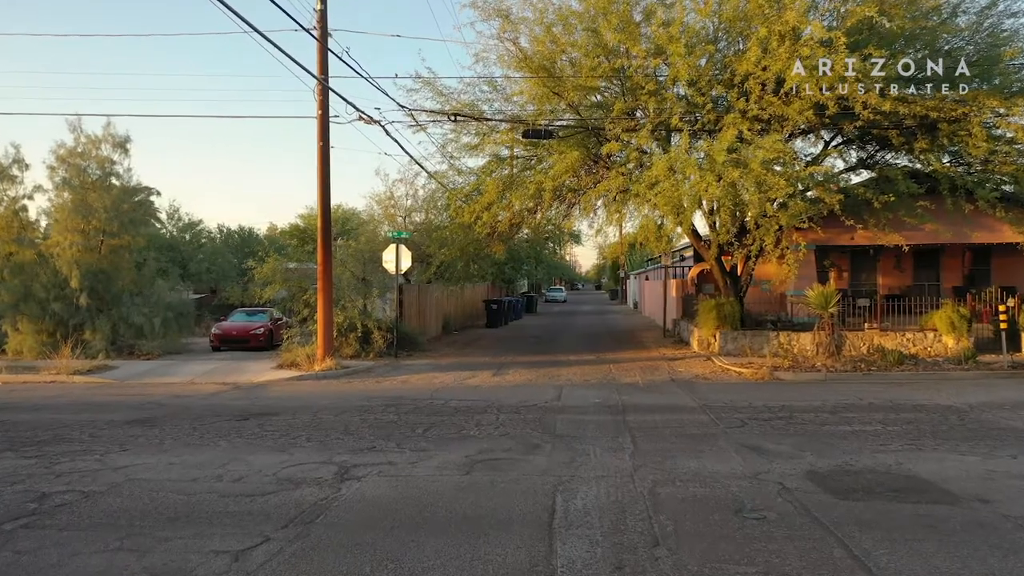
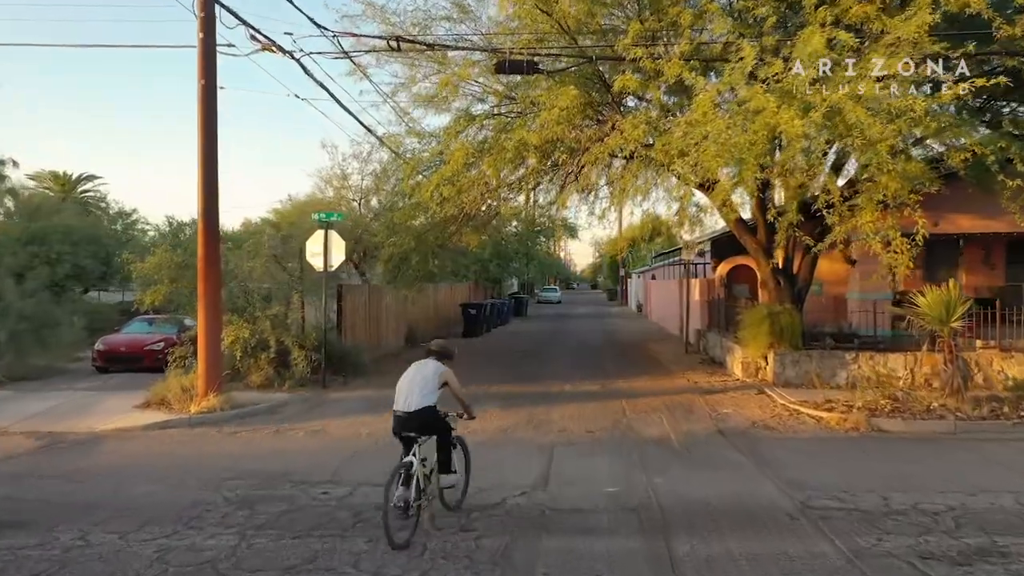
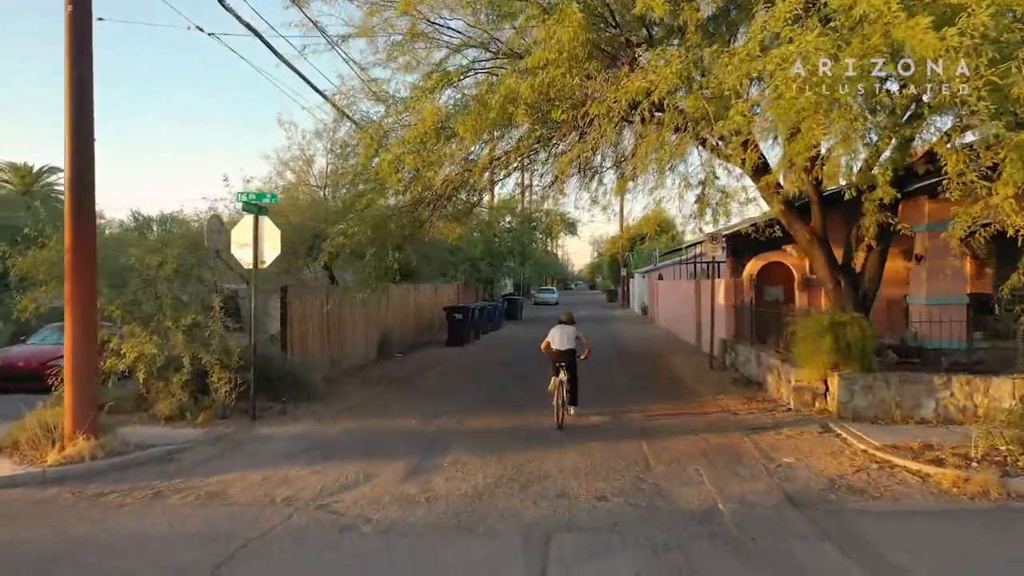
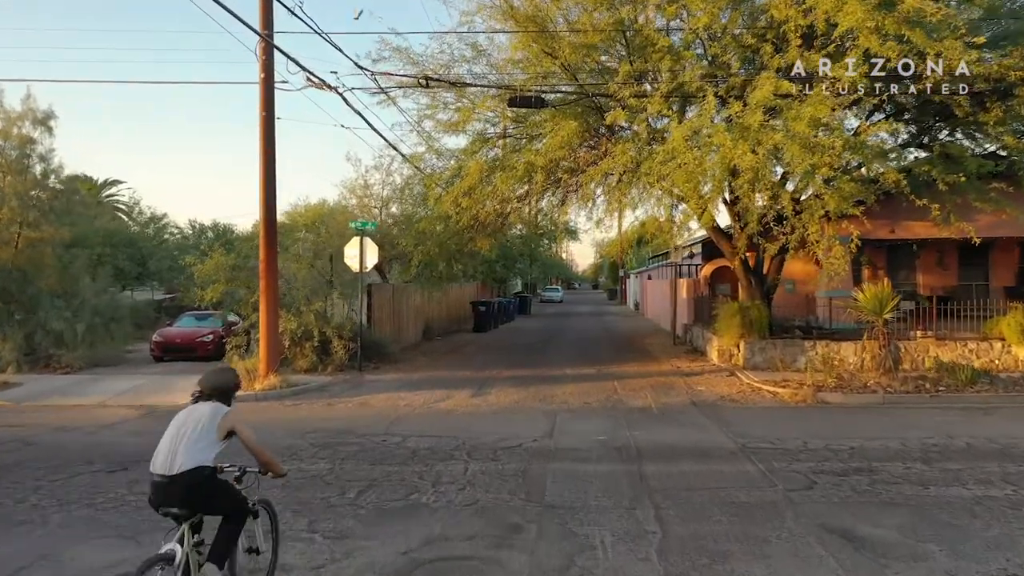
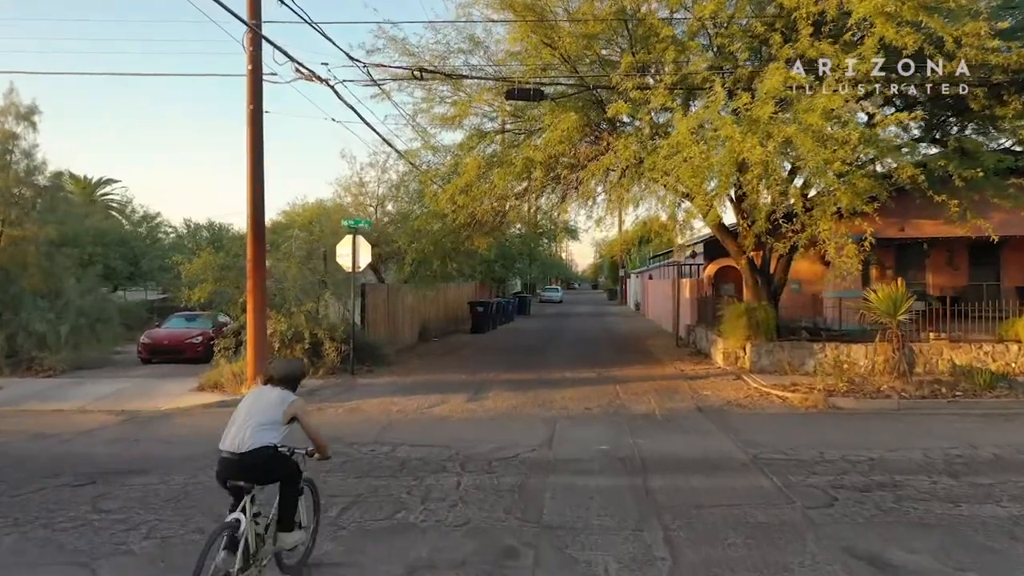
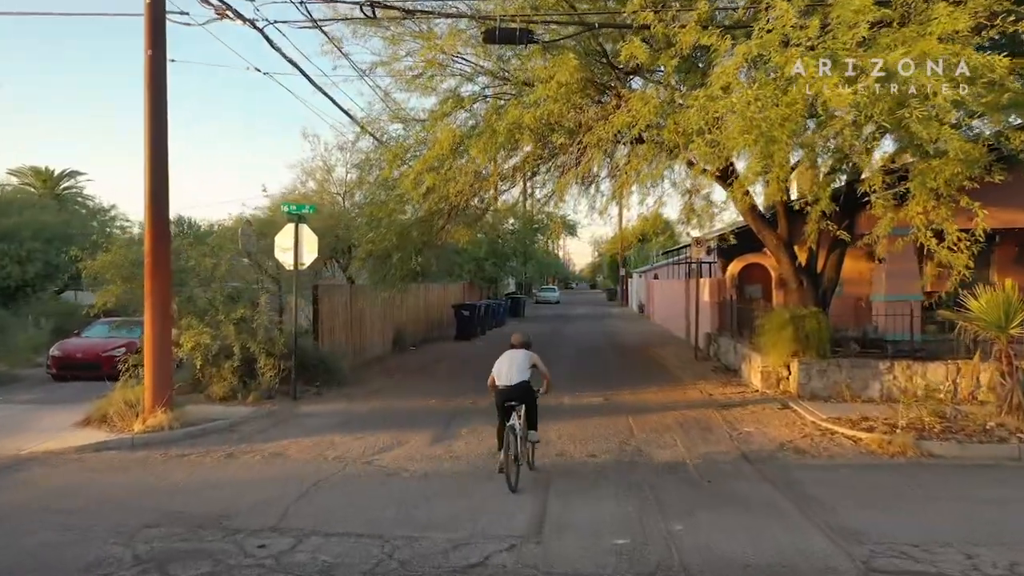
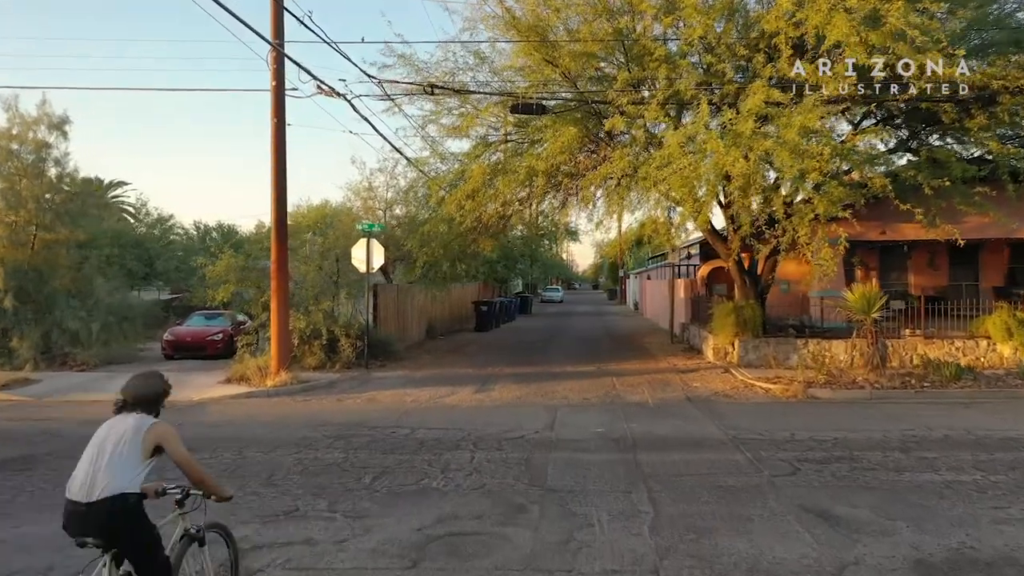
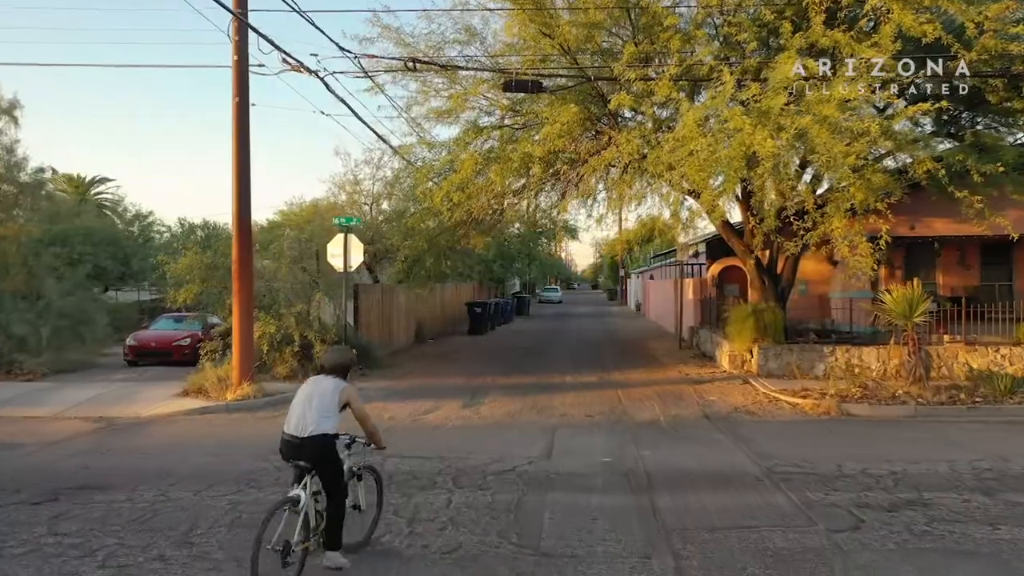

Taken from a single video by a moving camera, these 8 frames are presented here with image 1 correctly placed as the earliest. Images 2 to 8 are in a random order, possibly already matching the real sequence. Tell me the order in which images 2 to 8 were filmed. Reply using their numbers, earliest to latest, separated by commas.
7, 4, 5, 8, 2, 6, 3
